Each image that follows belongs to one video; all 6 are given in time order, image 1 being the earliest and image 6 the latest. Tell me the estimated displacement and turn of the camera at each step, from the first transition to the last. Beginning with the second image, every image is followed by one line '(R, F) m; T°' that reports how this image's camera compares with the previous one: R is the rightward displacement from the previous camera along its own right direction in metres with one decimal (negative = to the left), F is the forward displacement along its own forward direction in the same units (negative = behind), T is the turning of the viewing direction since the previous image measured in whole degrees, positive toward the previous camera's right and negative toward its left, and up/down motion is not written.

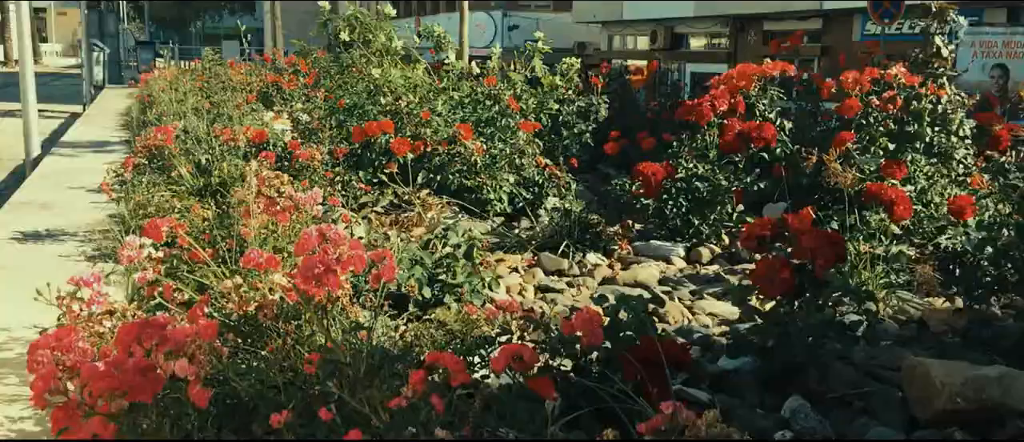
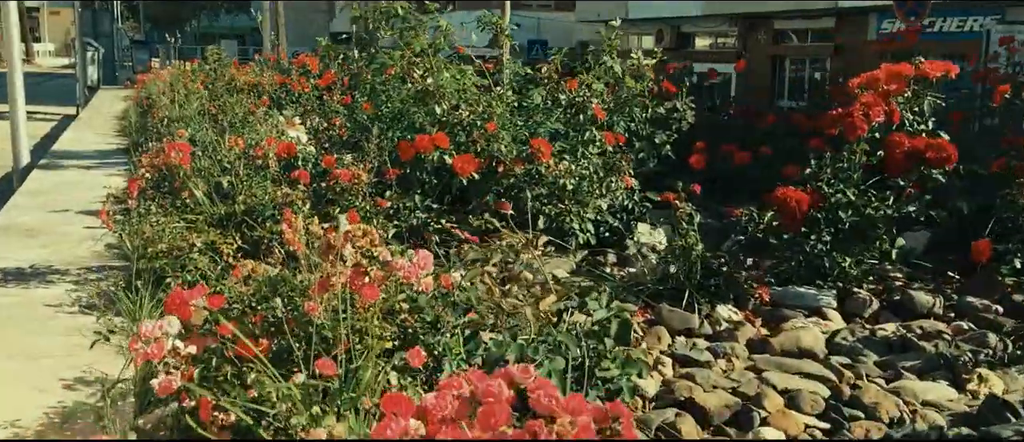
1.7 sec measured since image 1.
(-0.6, +1.4) m; 0°
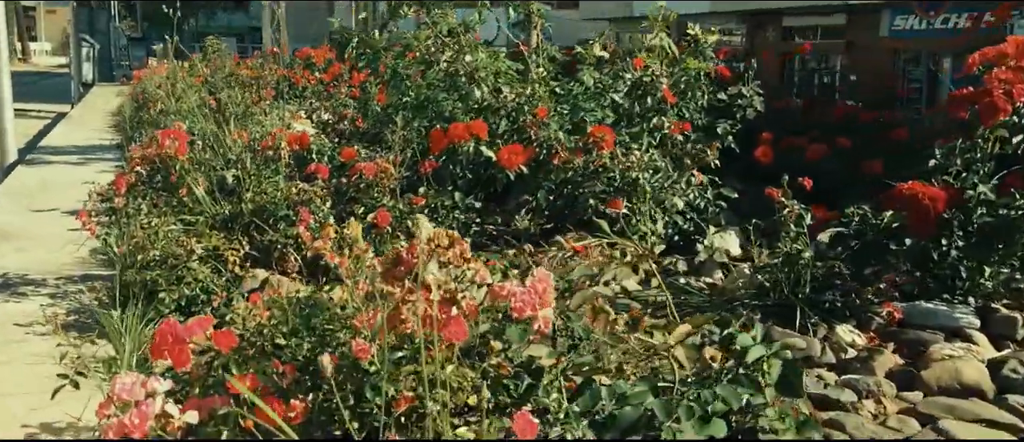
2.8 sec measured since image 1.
(-0.3, +1.0) m; 0°
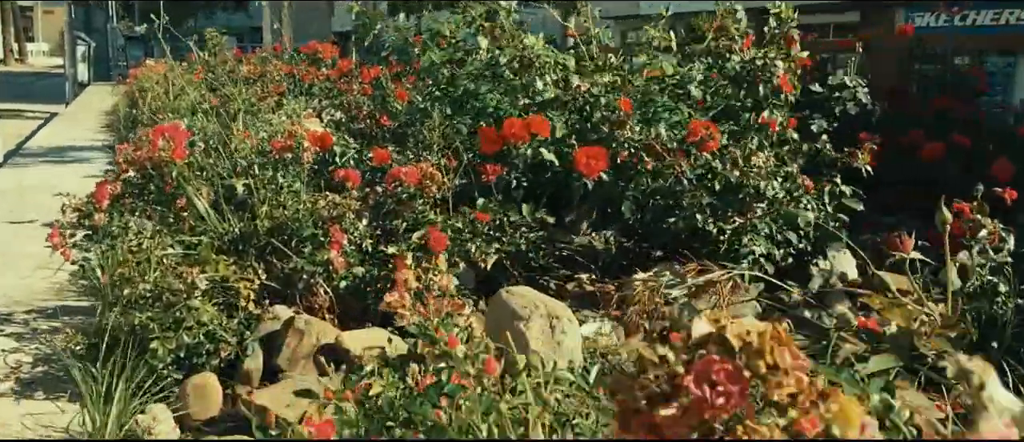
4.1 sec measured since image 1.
(-0.3, +1.1) m; 0°
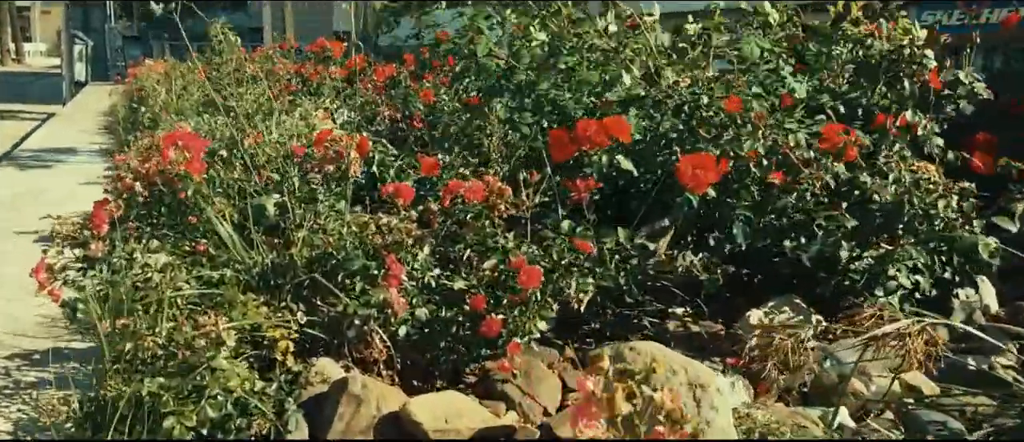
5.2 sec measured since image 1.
(-0.3, +0.8) m; 0°
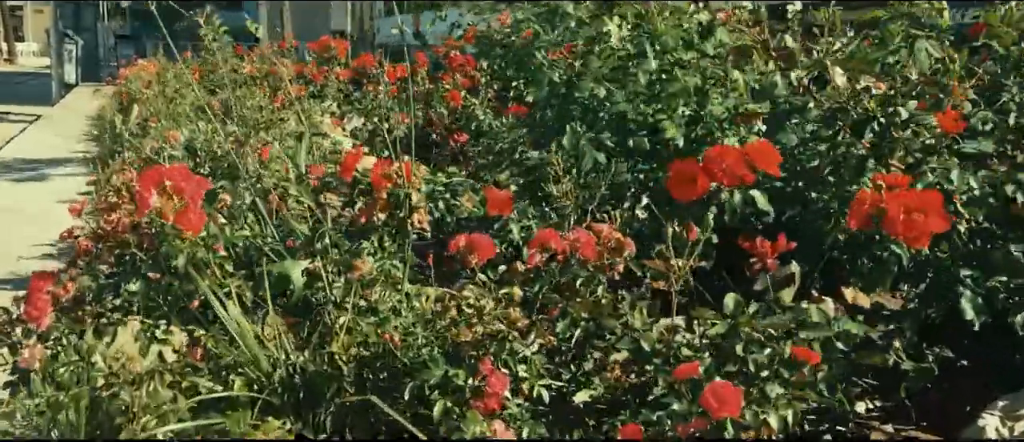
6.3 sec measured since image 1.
(-0.3, +1.1) m; 0°
